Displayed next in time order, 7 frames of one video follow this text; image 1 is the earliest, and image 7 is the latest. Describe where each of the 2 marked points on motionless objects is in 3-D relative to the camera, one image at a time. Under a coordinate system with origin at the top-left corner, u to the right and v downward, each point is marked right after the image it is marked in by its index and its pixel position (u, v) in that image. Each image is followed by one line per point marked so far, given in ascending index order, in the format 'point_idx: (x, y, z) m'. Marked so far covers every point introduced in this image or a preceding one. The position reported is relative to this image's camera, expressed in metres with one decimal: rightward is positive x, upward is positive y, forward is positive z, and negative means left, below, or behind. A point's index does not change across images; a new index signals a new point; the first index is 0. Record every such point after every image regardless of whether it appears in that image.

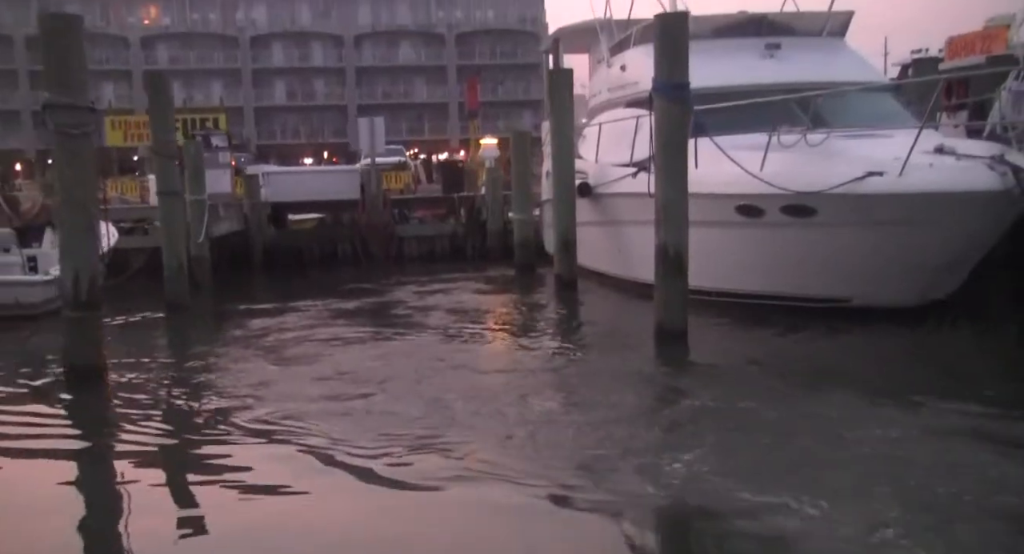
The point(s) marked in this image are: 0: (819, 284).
0: (+2.3, -0.1, +8.0) m
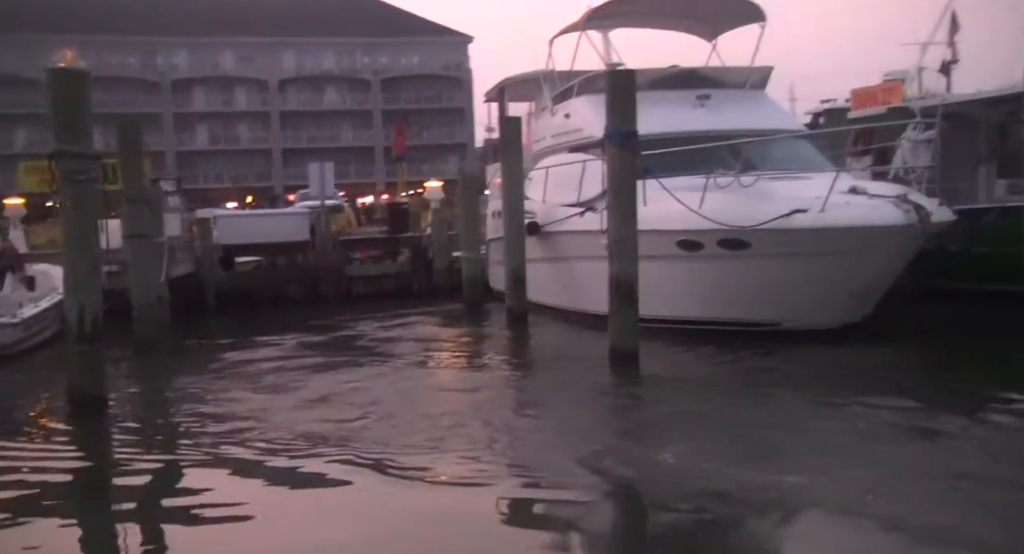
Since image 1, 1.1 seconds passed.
0: (+2.0, -0.3, +9.1) m
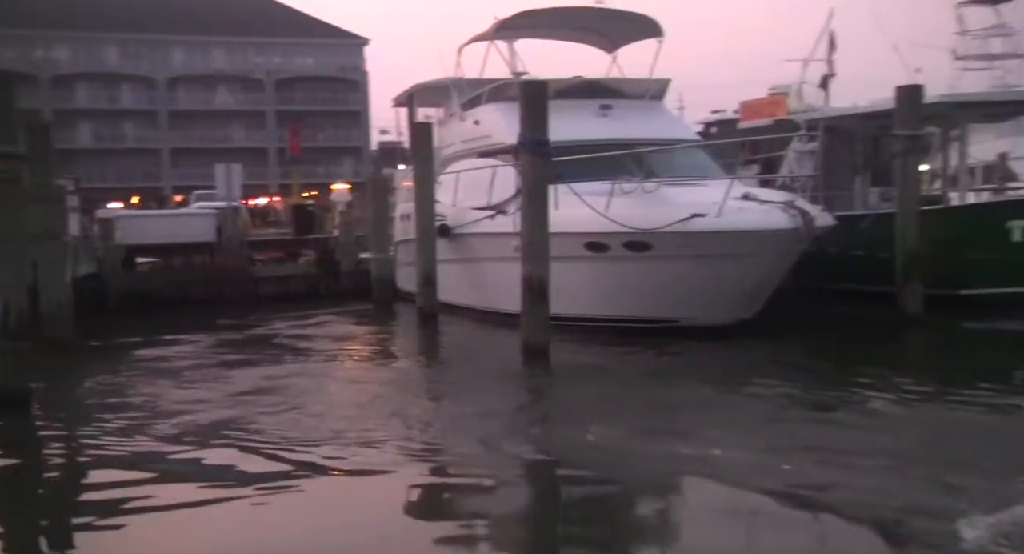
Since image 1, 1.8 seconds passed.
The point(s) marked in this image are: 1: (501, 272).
0: (+1.3, -0.3, +9.7) m
1: (-0.1, +0.1, +11.6) m
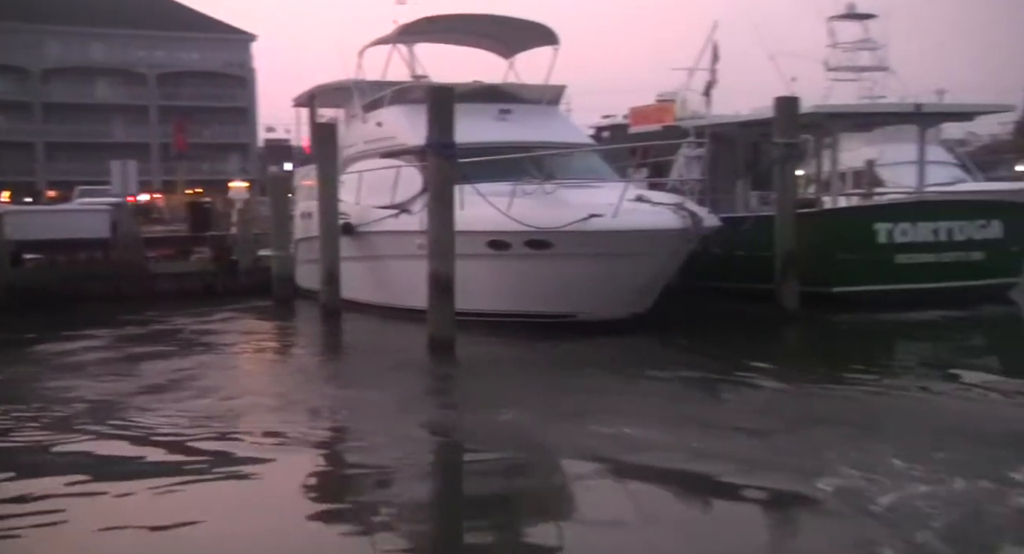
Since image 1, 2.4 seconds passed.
0: (+0.4, -0.2, +10.3) m
1: (-1.2, +0.1, +11.9) m
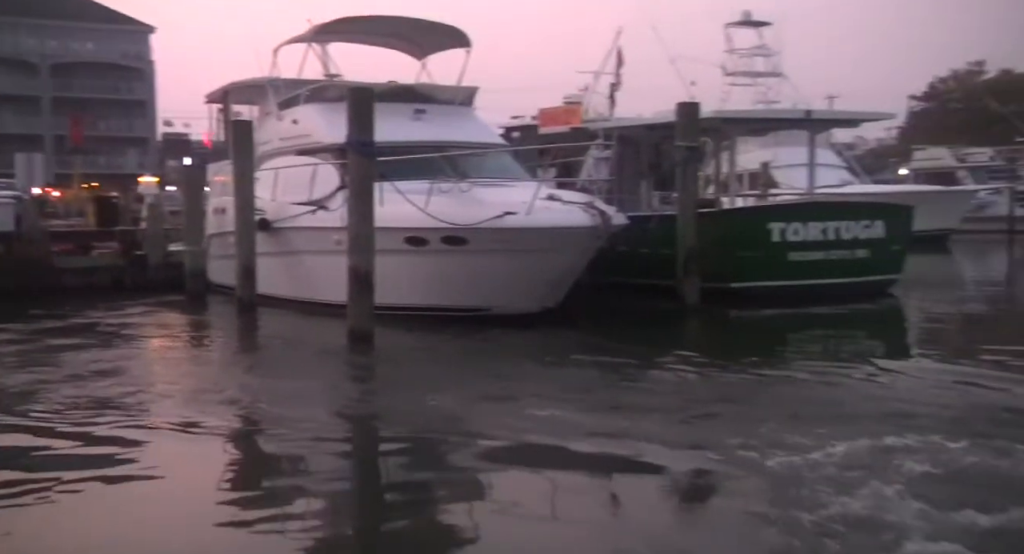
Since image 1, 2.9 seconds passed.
0: (-0.4, -0.2, +10.7) m
1: (-2.1, +0.1, +12.2) m
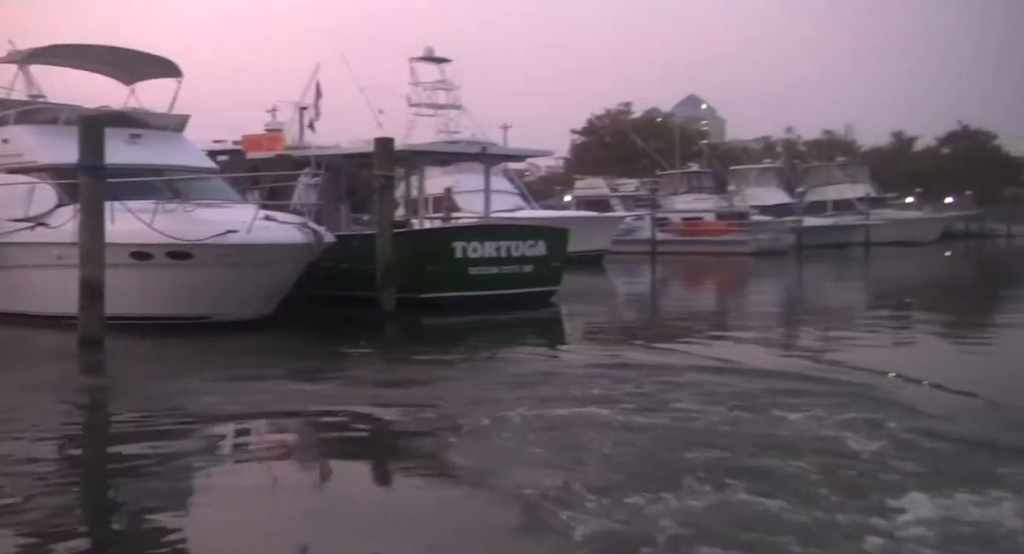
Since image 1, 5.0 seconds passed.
0: (-3.5, -0.3, +11.9) m
1: (-5.6, 0.0, +12.8) m
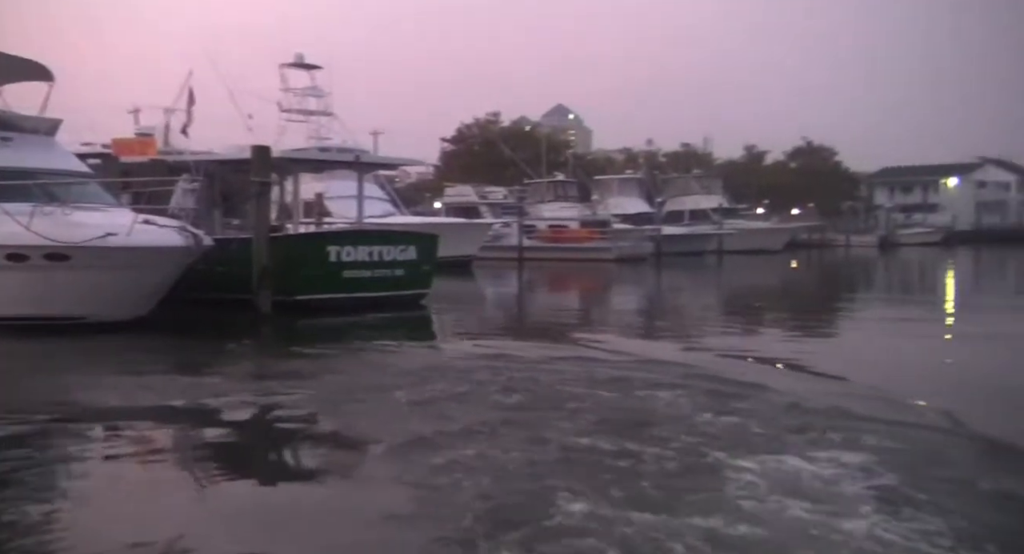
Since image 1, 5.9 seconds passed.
0: (-4.9, -0.3, +12.0) m
1: (-7.1, 0.0, +12.7) m
